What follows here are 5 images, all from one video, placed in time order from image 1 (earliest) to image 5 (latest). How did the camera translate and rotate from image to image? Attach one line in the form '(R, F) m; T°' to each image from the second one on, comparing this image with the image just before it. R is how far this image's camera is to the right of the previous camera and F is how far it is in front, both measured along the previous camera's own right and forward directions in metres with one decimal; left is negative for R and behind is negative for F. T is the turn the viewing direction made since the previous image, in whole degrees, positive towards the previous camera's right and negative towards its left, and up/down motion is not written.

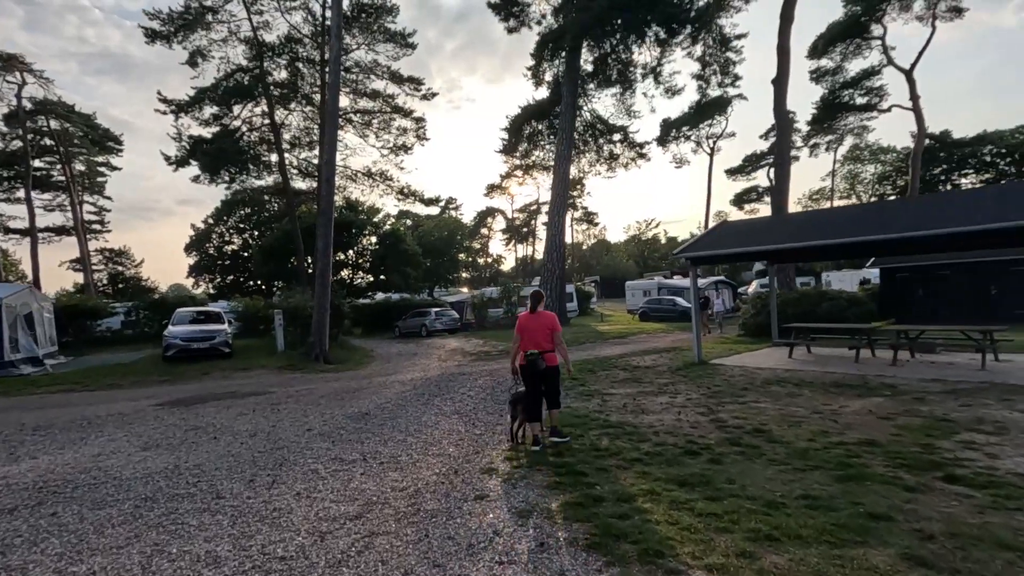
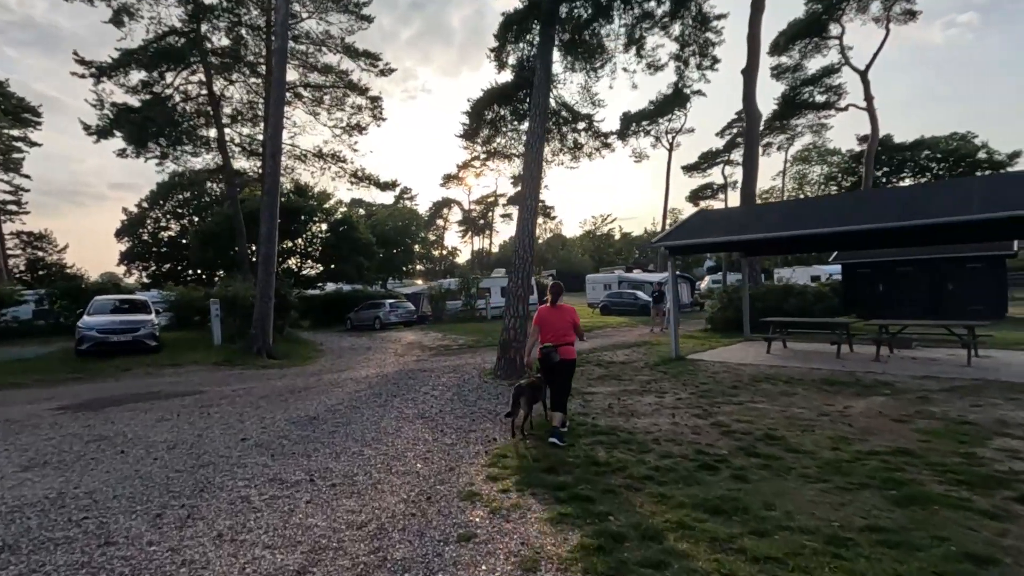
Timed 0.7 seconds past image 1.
(-0.3, +1.0) m; +5°
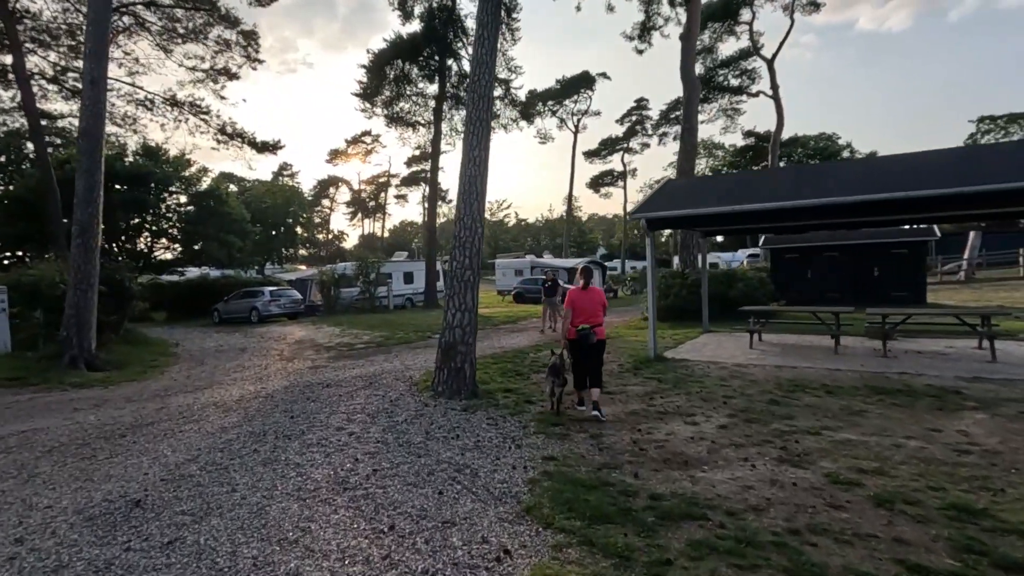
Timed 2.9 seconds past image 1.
(-0.8, +2.9) m; +12°
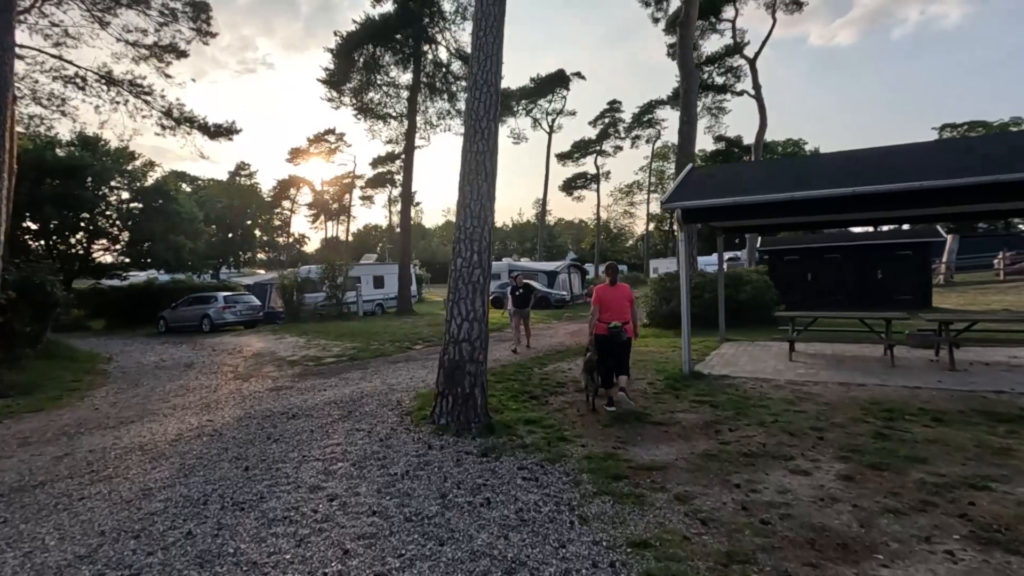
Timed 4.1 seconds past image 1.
(-0.6, +1.6) m; +4°
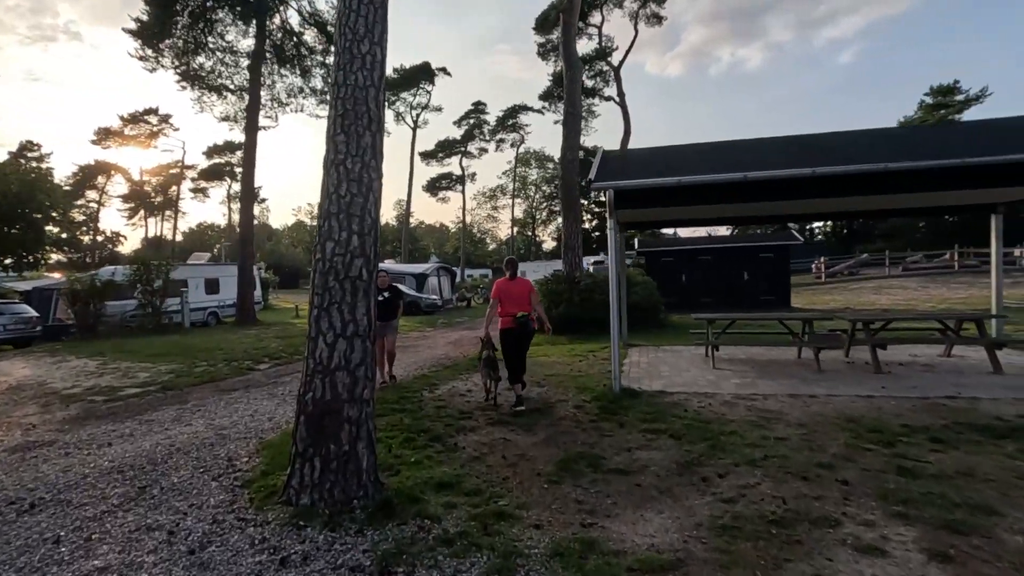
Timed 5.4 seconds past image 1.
(-0.3, +1.9) m; +15°
